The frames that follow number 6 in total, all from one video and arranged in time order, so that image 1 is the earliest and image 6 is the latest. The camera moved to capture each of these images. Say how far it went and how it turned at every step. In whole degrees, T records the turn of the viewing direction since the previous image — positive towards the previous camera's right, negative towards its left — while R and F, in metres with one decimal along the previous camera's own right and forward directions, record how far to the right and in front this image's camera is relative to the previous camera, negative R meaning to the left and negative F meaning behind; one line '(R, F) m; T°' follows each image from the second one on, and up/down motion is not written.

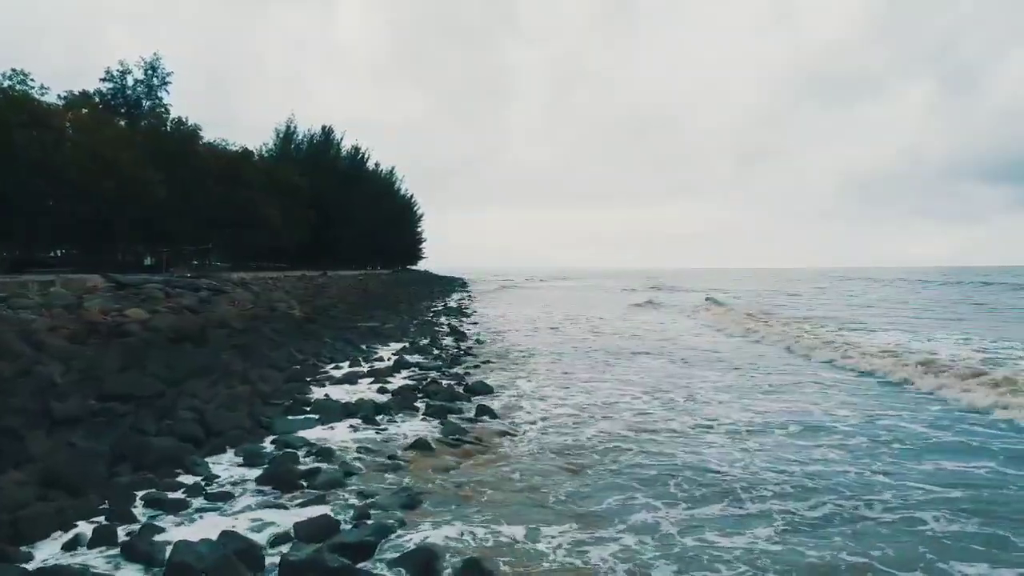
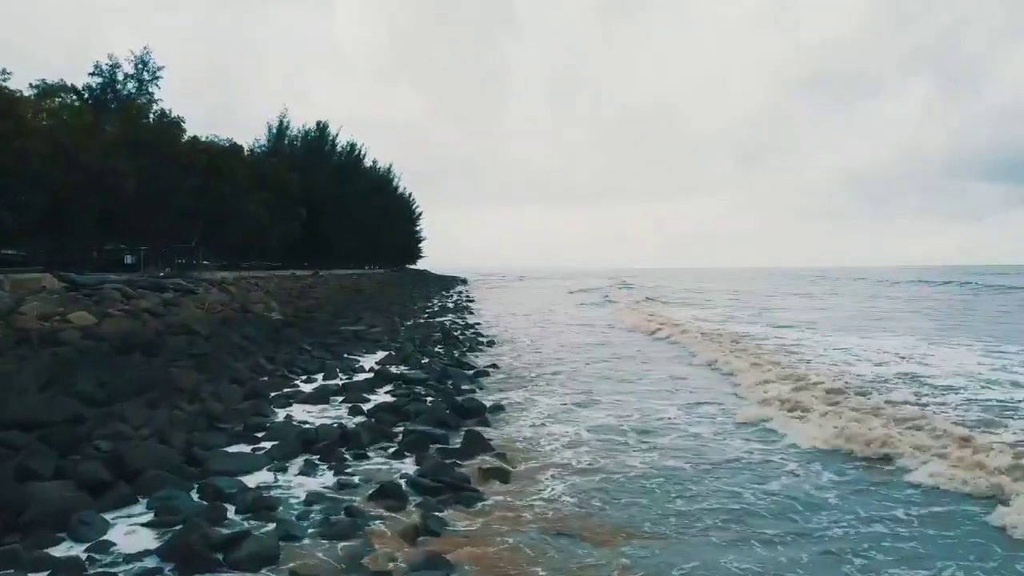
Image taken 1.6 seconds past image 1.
(0.0, +1.6) m; 0°
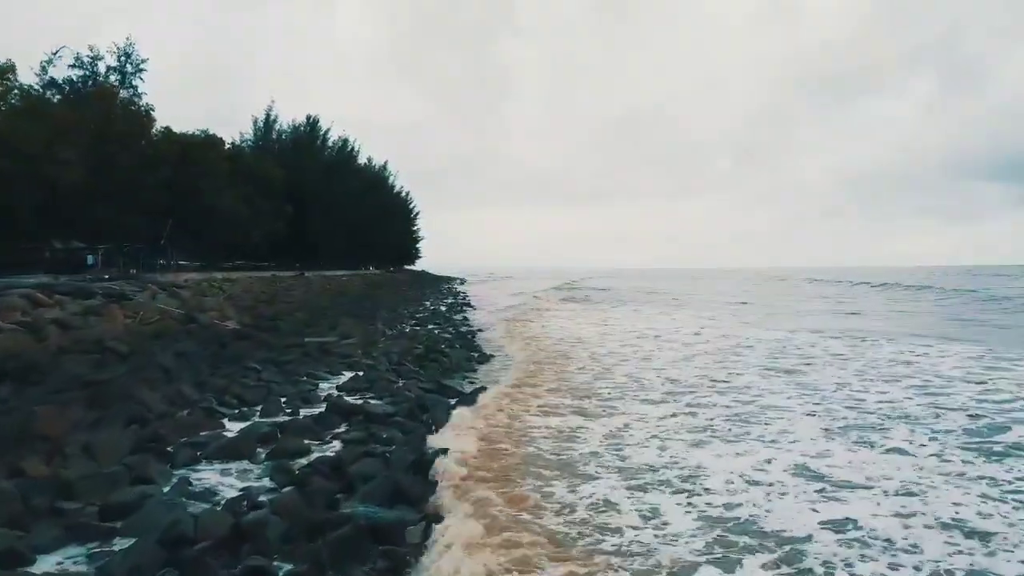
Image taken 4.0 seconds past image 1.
(+0.1, +2.7) m; 0°
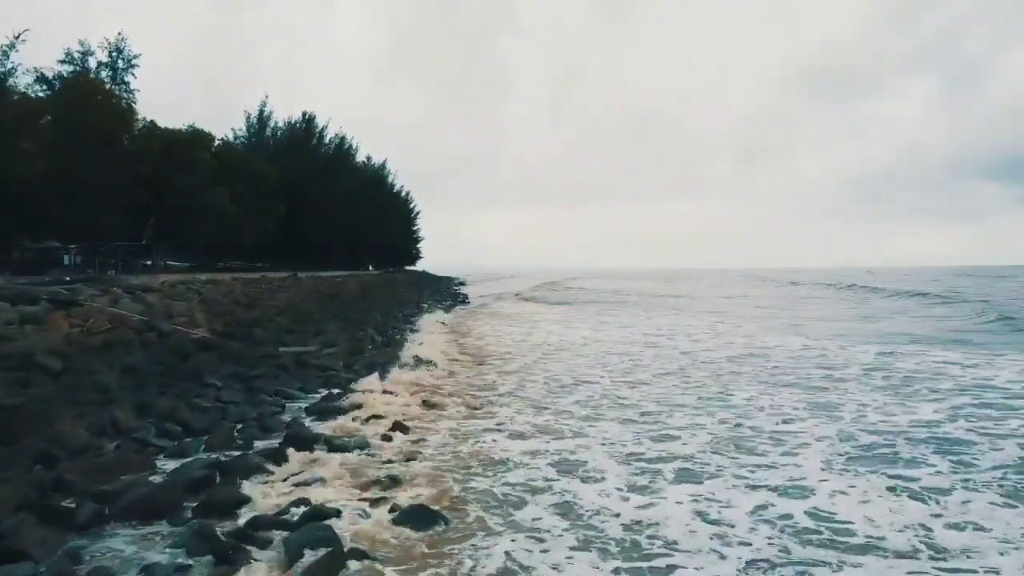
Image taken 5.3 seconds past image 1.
(0.0, +1.6) m; 0°
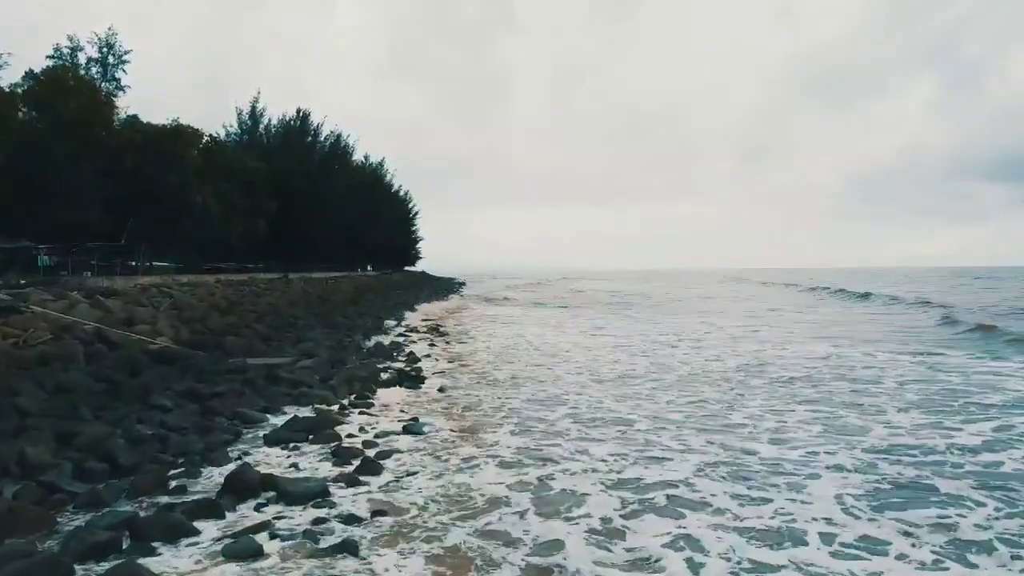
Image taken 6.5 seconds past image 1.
(0.0, +1.4) m; 0°
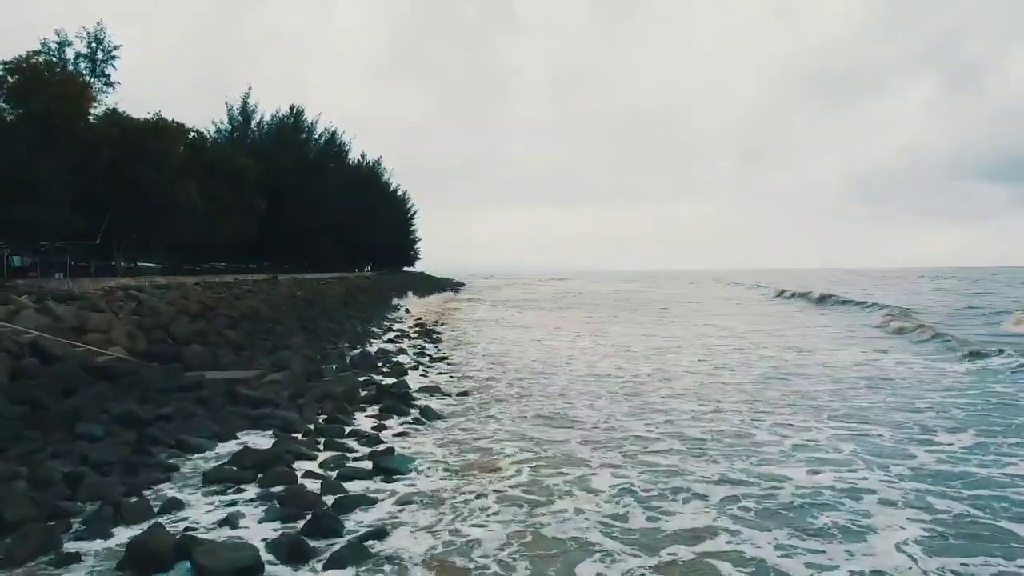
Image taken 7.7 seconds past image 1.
(+0.1, +1.4) m; 0°
